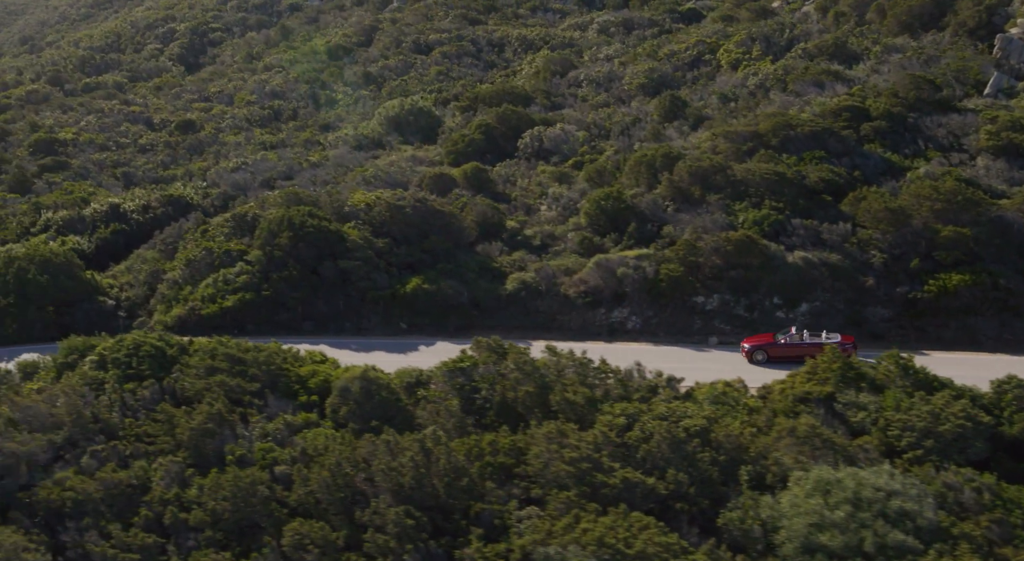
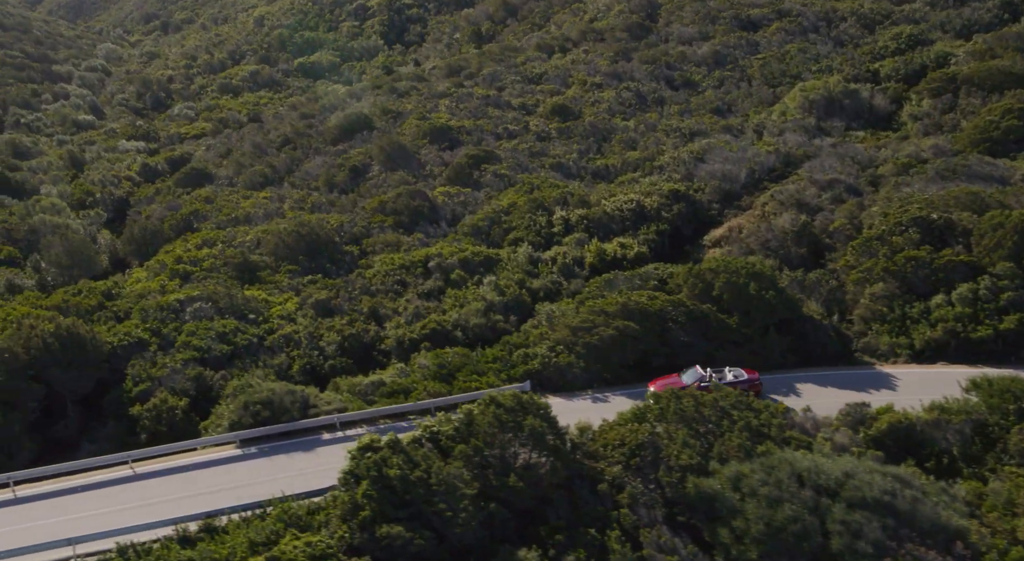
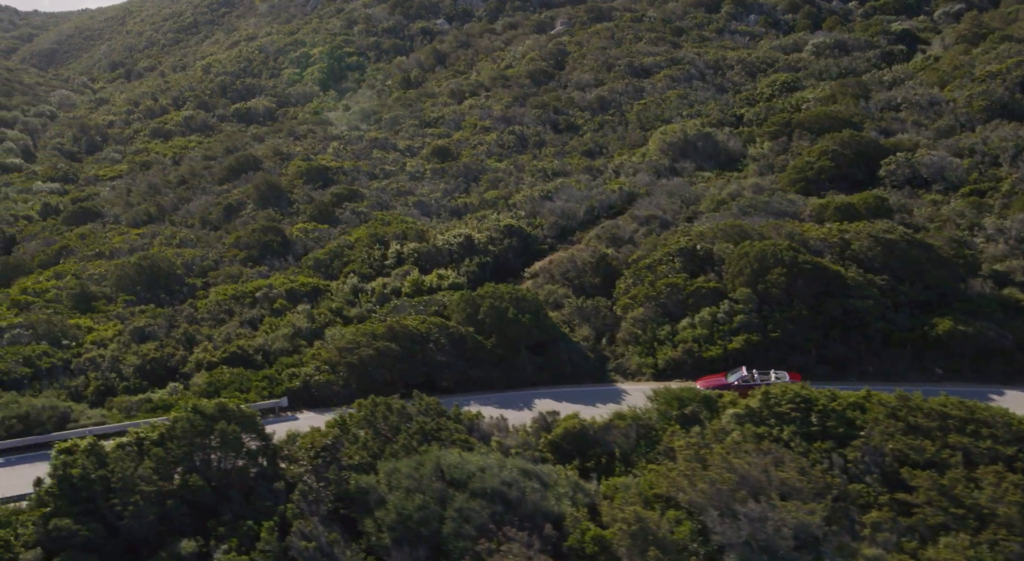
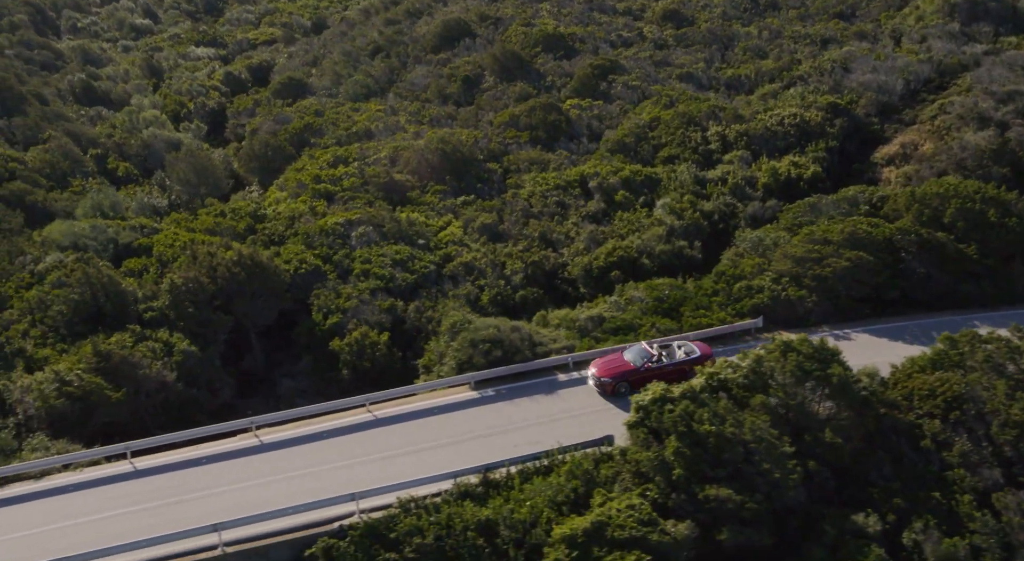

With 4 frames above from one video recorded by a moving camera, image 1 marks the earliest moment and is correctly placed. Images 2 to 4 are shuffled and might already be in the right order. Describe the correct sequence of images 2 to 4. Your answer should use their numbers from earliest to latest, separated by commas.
3, 2, 4
